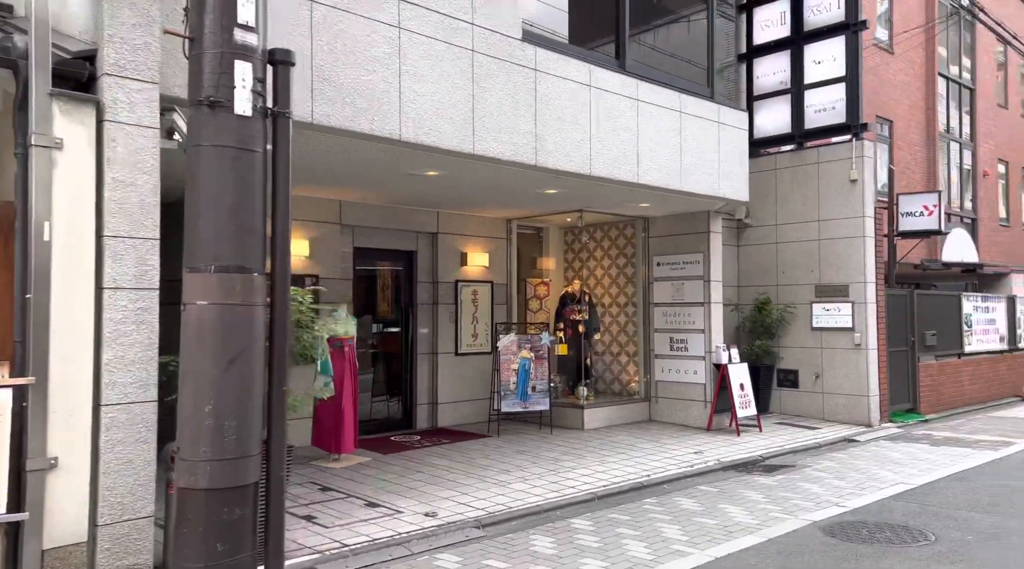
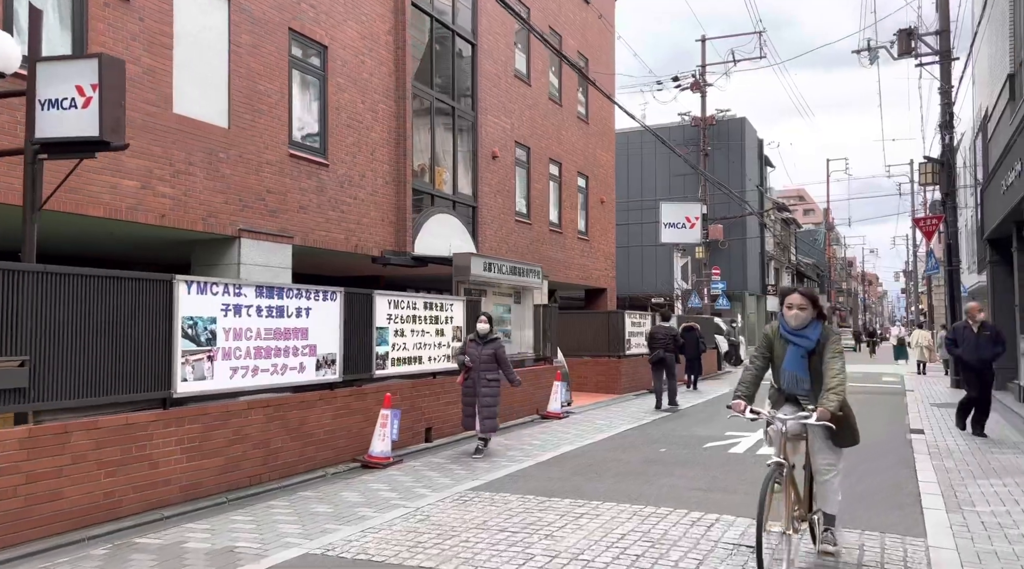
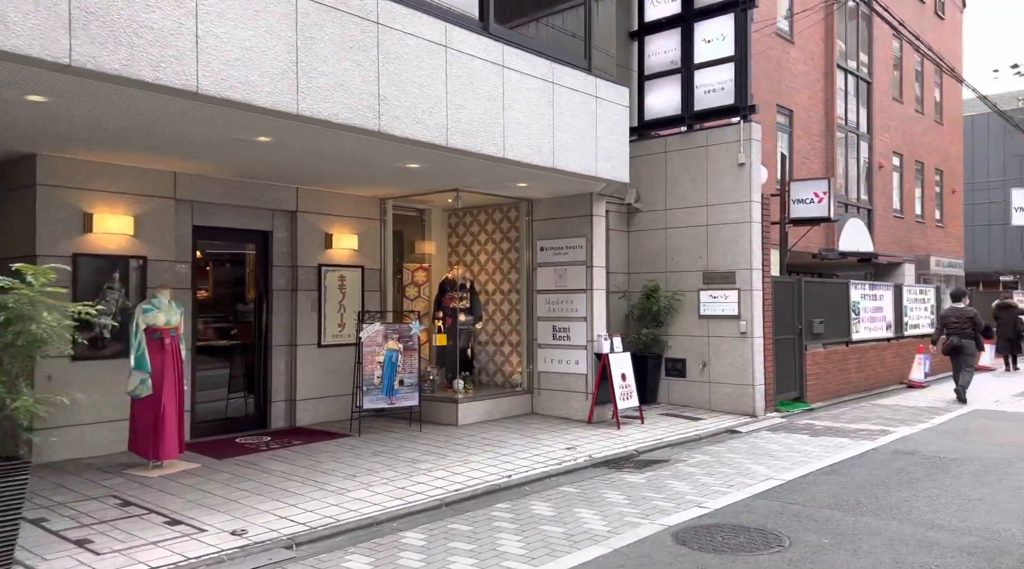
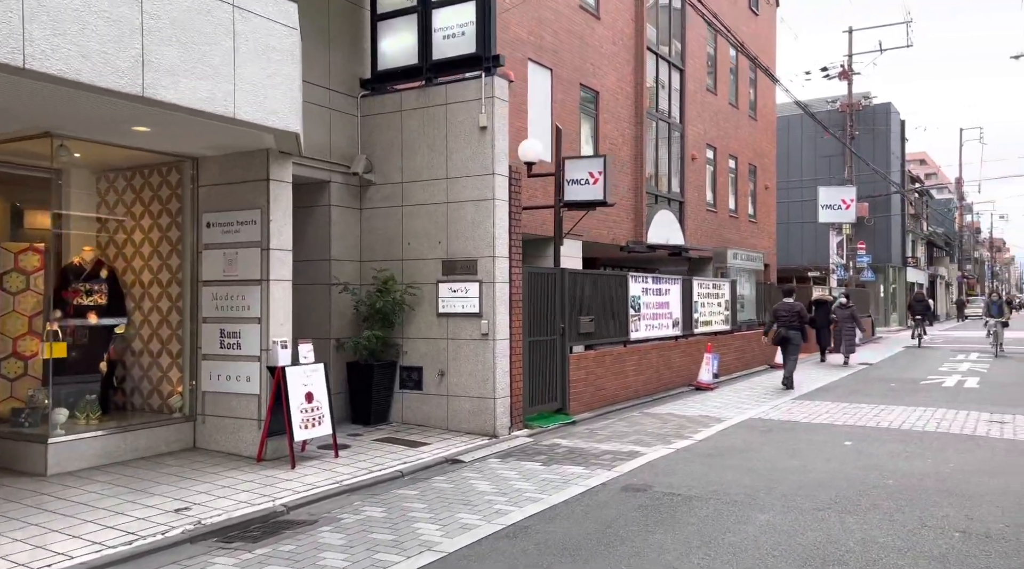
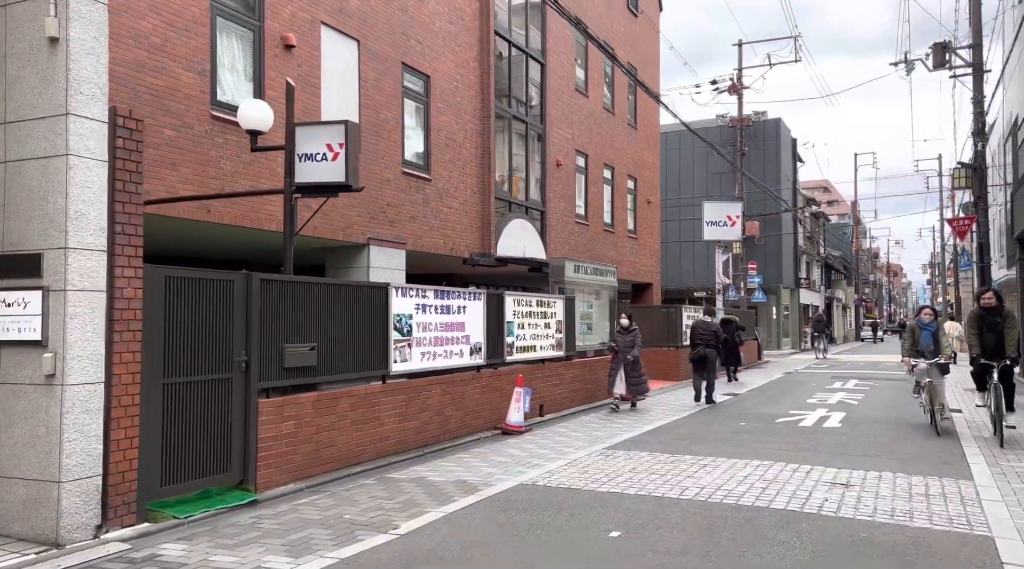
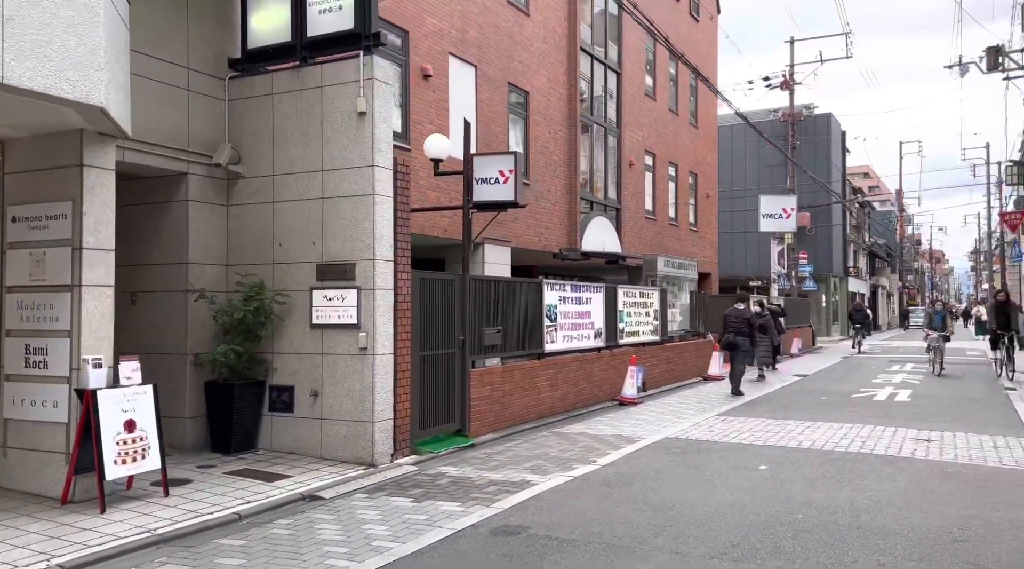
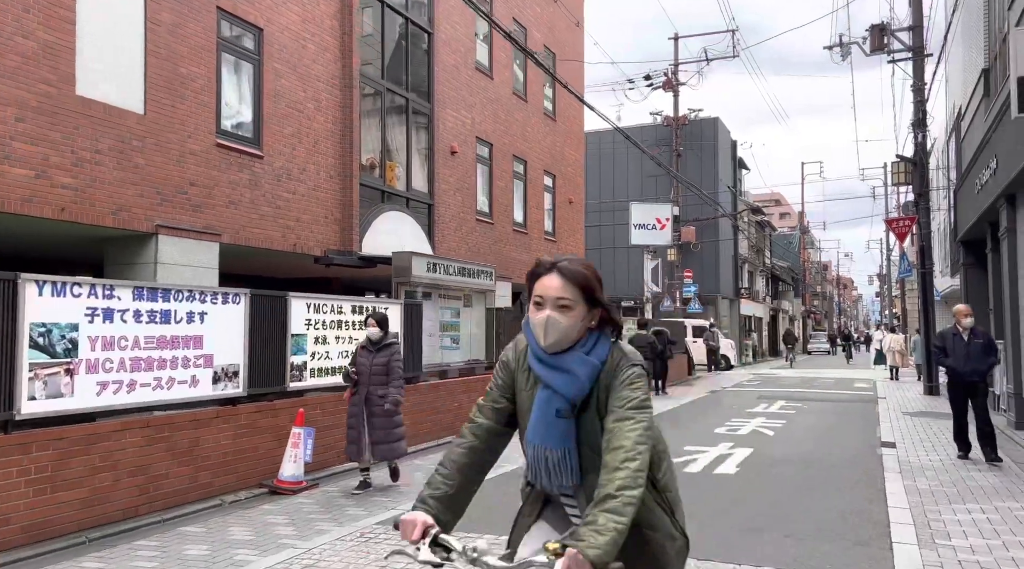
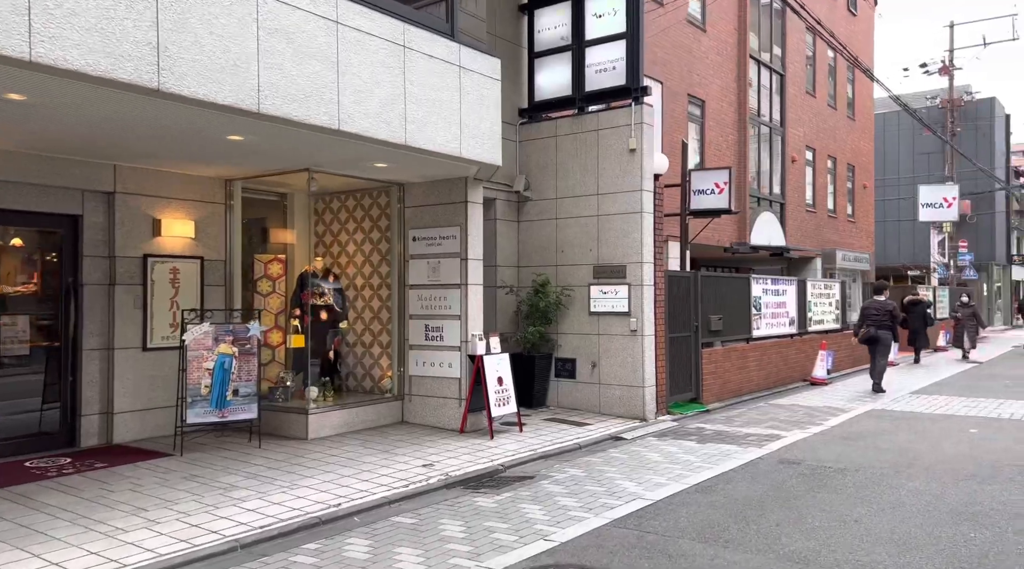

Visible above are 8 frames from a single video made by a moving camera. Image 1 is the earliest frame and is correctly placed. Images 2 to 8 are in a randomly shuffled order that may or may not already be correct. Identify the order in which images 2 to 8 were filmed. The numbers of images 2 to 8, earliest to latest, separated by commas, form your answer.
3, 8, 4, 6, 5, 2, 7
